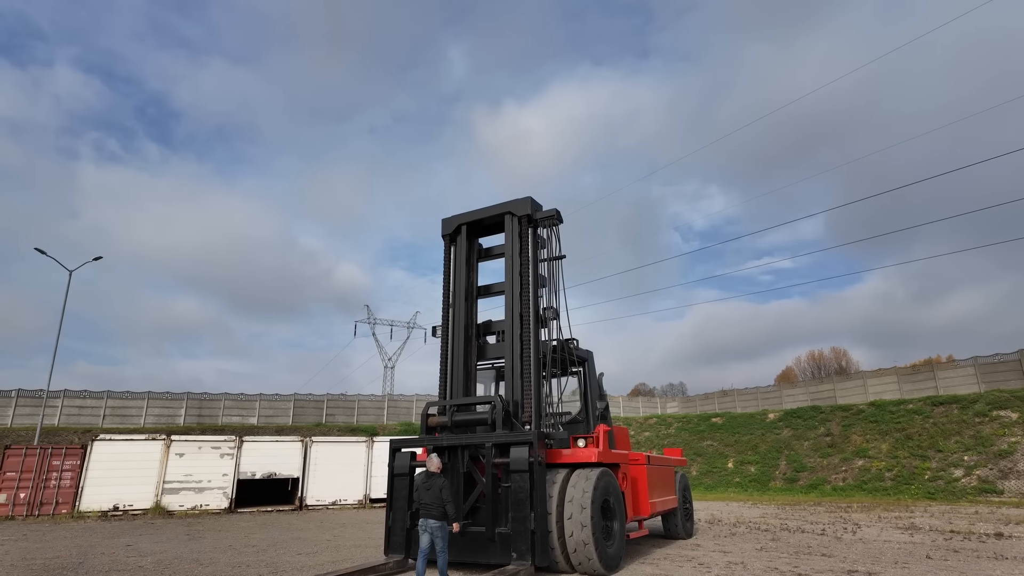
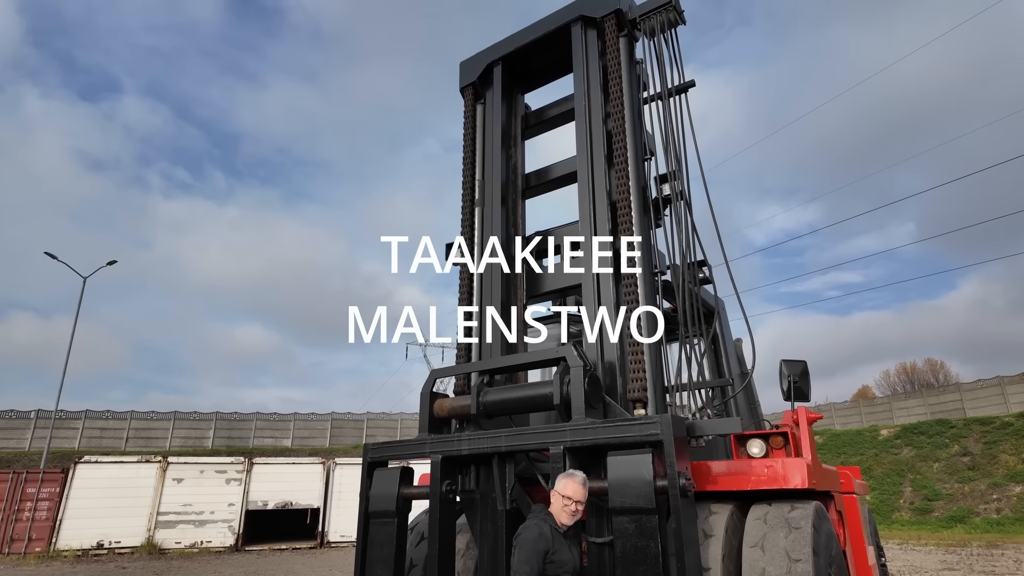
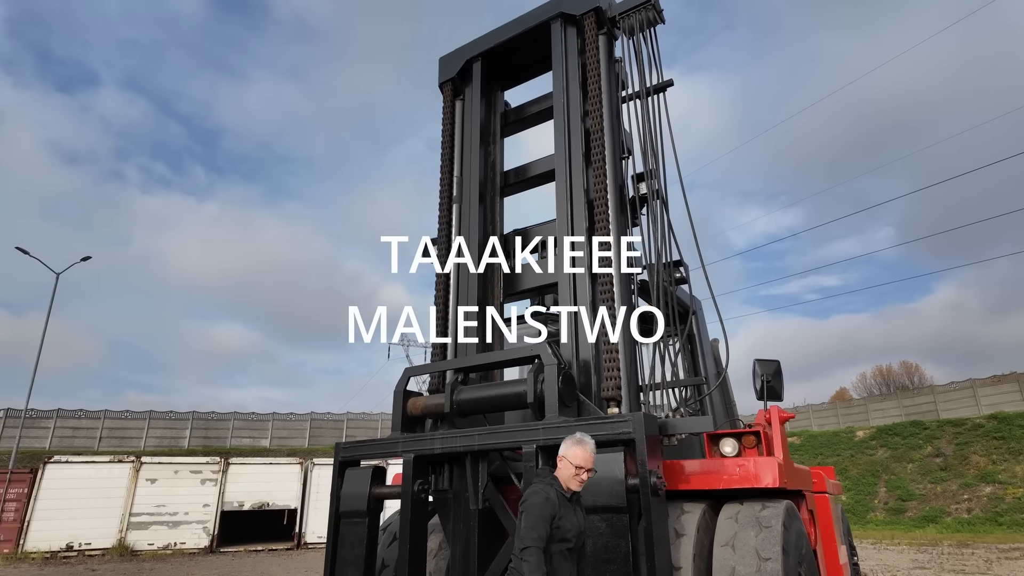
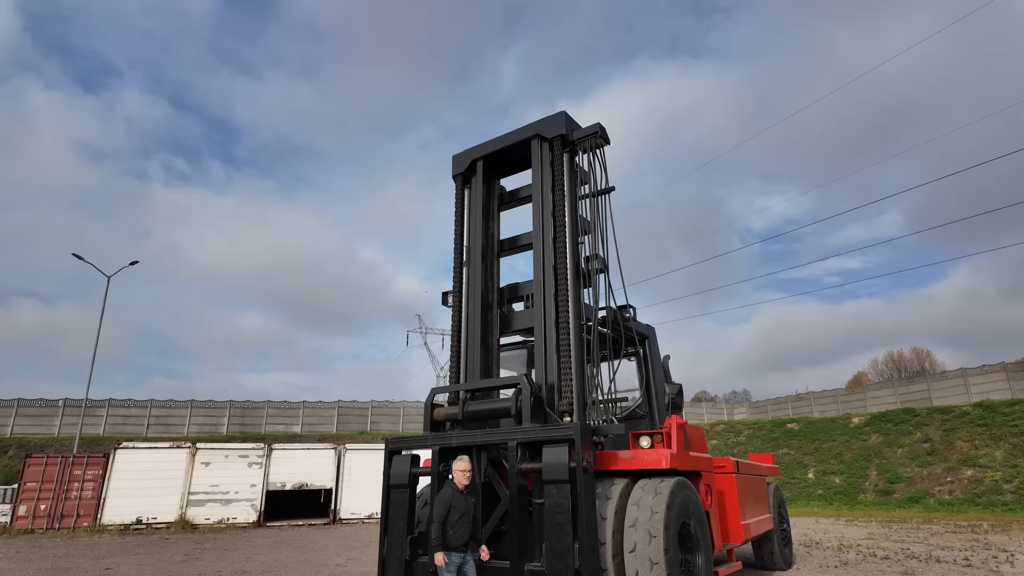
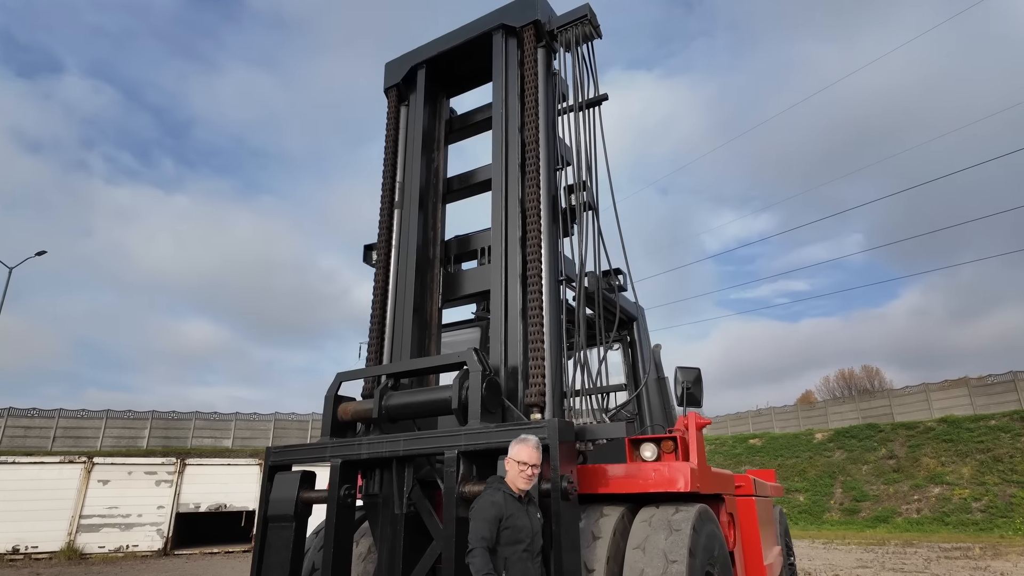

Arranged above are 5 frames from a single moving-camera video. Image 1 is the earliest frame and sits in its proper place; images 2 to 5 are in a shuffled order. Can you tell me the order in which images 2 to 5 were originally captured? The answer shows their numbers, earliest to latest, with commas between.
4, 2, 3, 5
